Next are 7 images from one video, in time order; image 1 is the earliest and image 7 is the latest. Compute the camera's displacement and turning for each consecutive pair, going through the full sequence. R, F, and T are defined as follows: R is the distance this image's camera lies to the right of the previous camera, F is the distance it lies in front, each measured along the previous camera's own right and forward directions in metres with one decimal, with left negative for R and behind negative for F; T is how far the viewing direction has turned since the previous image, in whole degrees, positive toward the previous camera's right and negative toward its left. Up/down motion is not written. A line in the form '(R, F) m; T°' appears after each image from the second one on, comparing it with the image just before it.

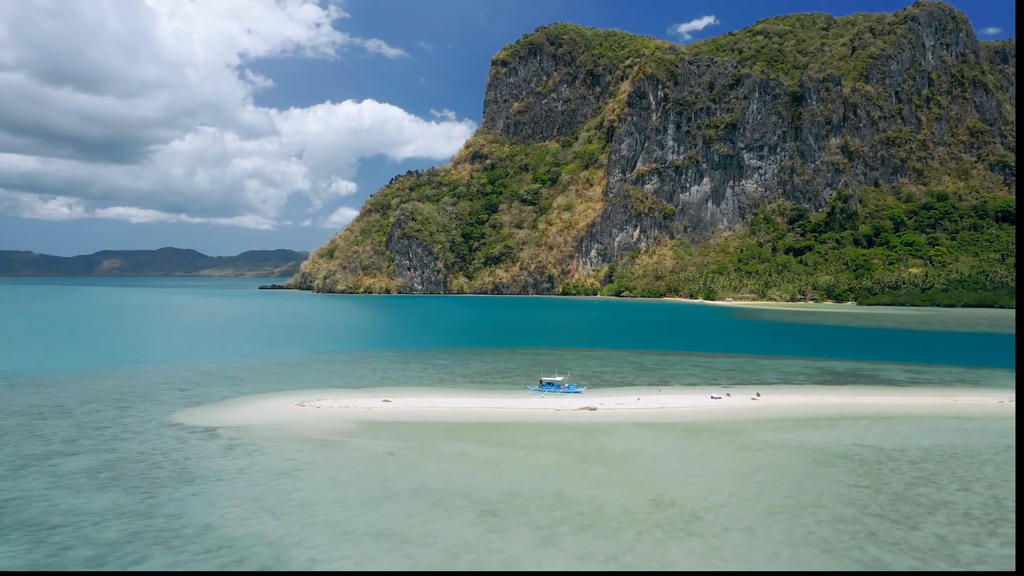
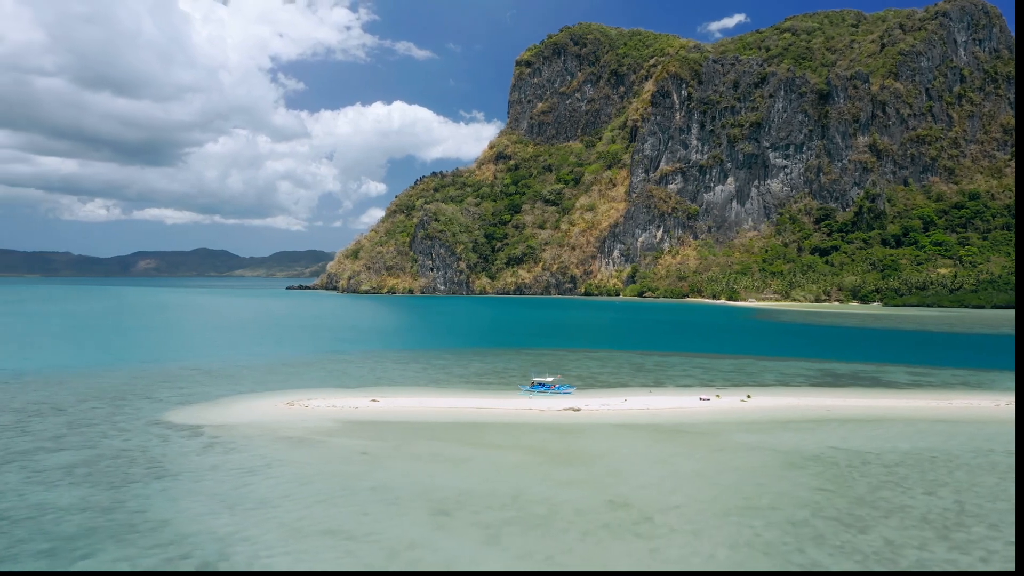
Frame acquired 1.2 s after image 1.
(+1.4, -0.1) m; -2°
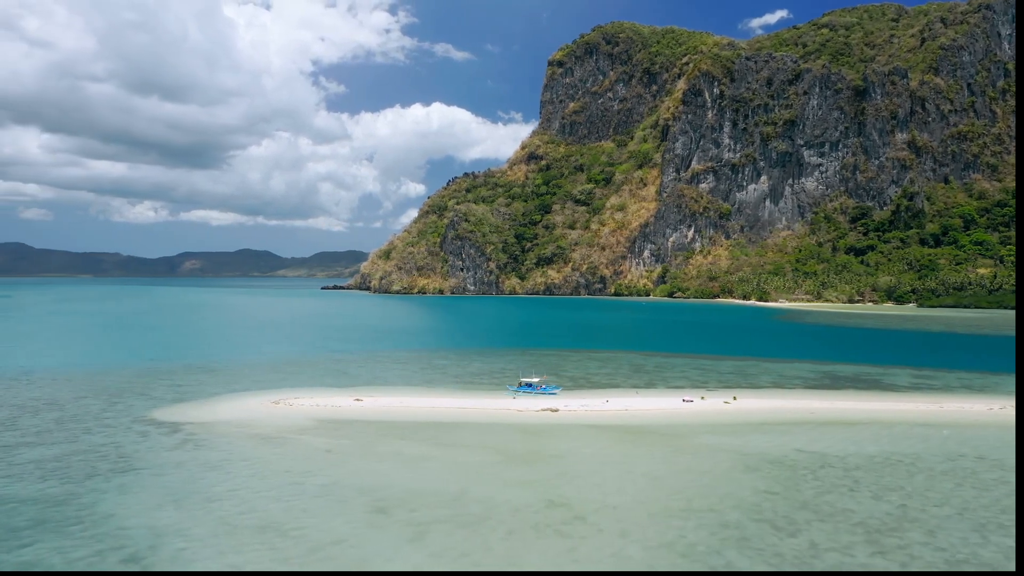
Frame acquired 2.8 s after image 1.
(+1.8, -0.1) m; -2°
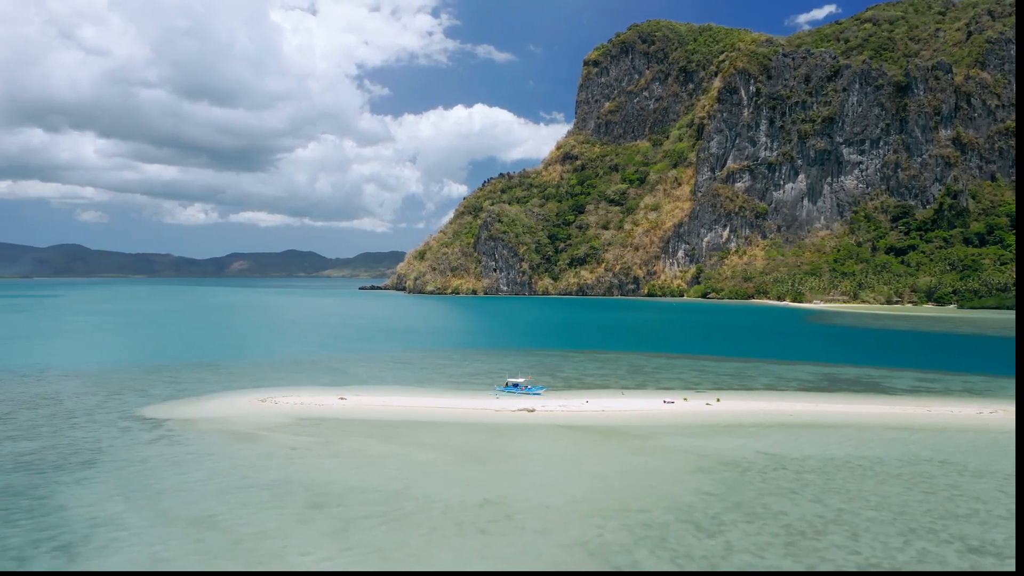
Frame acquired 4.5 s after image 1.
(+2.0, -0.2) m; -2°
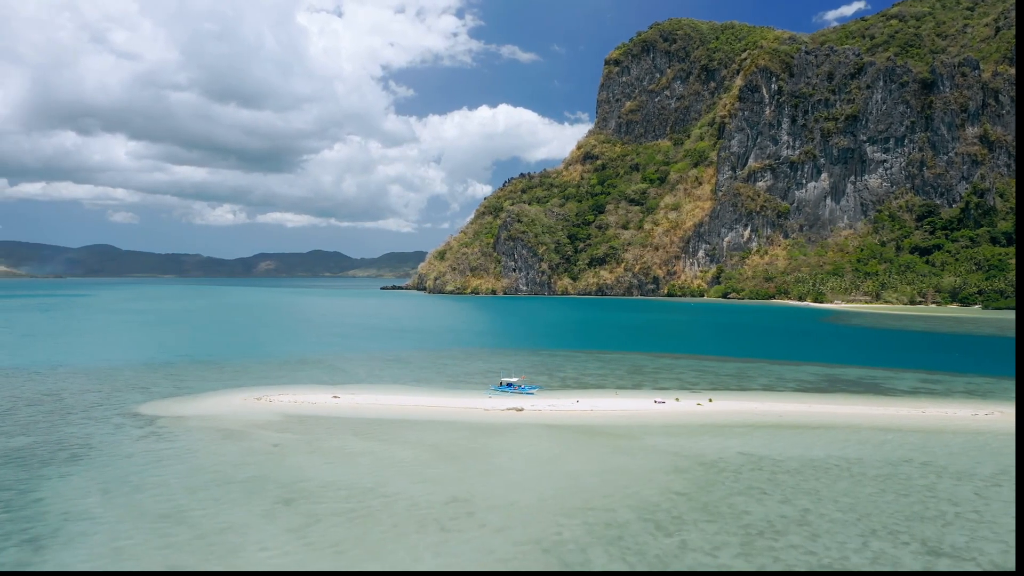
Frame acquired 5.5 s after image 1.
(+1.1, -0.1) m; -1°
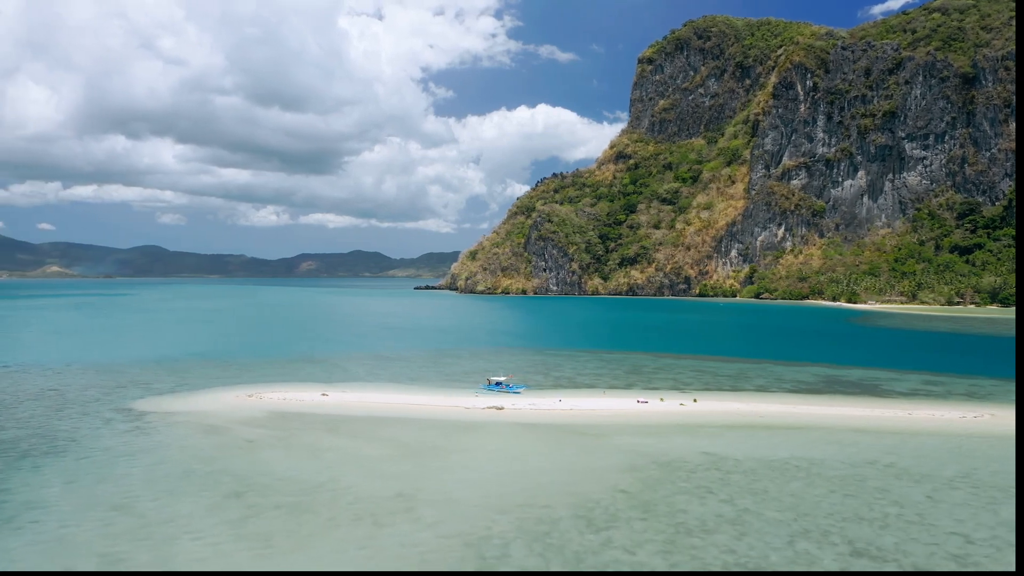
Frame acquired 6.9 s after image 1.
(+1.8, -0.2) m; -2°
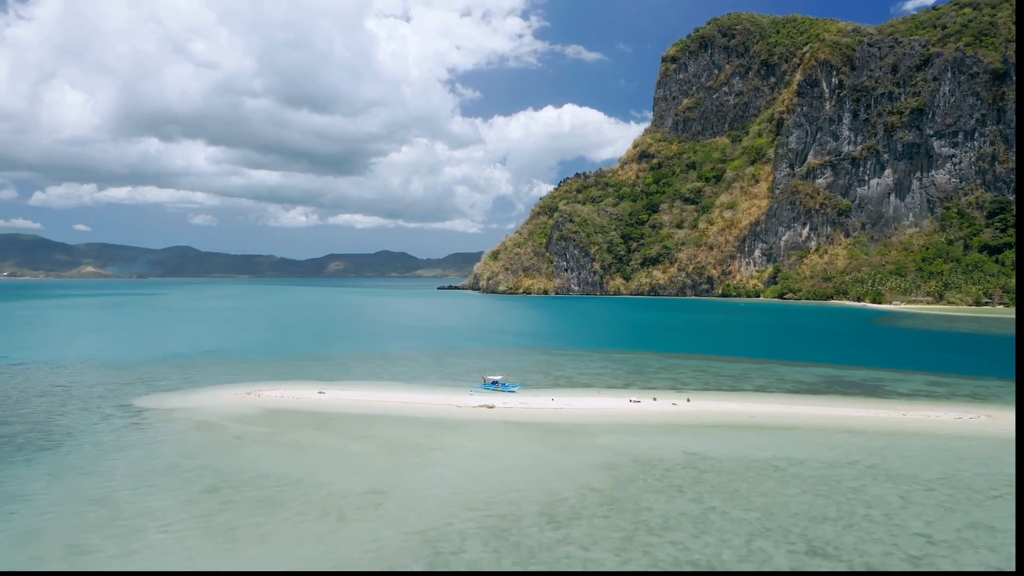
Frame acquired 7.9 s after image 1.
(+1.1, -0.1) m; -2°
